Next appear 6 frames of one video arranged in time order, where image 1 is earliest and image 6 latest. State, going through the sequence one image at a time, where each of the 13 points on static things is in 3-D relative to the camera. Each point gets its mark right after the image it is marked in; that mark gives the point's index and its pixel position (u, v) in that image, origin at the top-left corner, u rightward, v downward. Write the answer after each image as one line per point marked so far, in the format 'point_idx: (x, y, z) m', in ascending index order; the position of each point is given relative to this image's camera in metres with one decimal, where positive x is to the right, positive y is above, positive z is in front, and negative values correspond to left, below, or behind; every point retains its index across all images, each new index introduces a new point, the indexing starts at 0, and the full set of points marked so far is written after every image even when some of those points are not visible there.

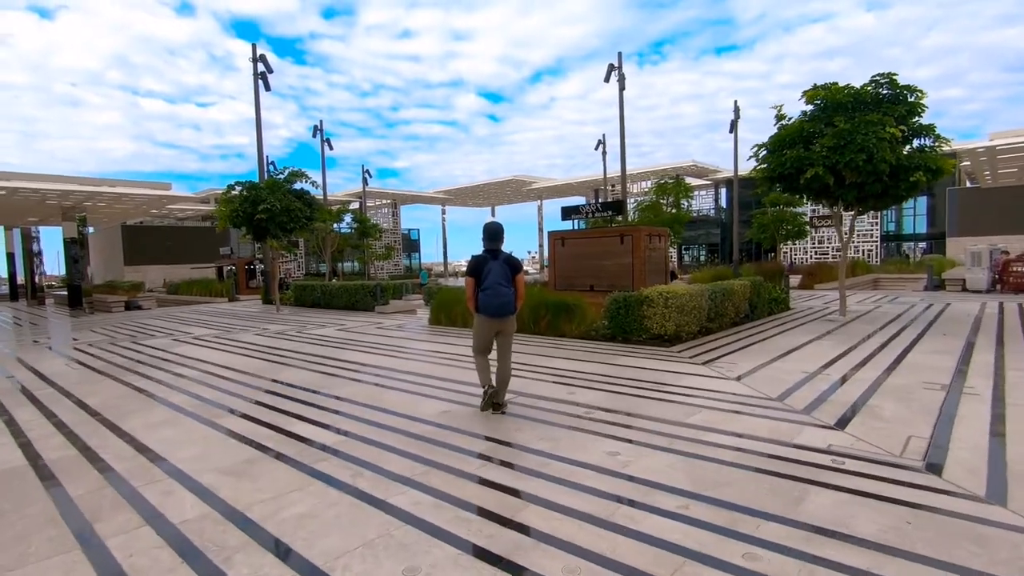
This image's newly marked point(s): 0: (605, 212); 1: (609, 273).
0: (+2.2, +1.7, +12.6) m
1: (+2.2, +0.3, +12.1) m
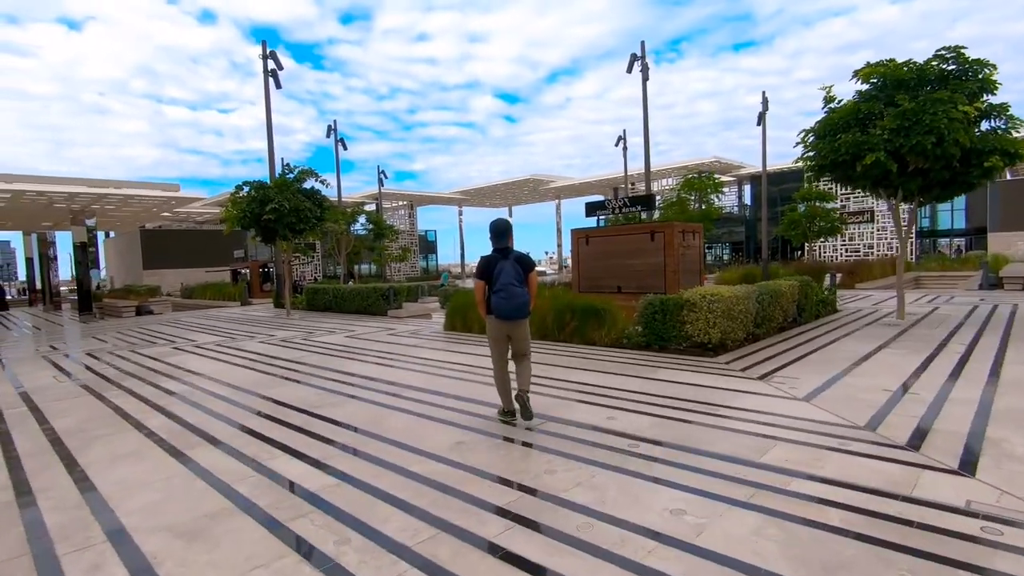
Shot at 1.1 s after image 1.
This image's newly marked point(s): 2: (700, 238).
0: (+2.6, +1.7, +11.6) m
1: (+2.6, +0.3, +11.1) m
2: (+4.0, +1.1, +11.5) m
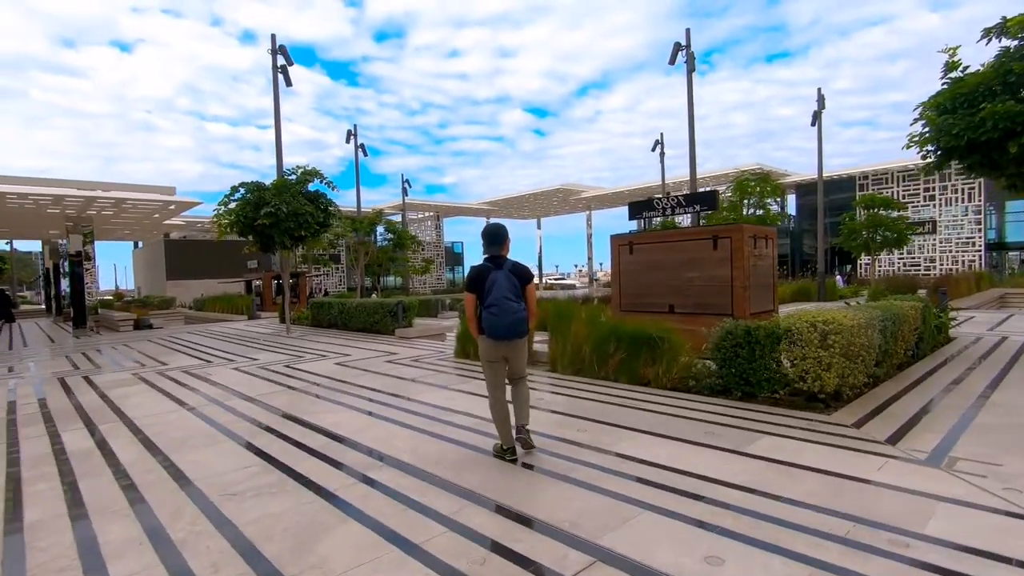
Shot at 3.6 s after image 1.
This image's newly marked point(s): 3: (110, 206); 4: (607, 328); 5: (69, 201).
0: (+3.1, +1.4, +9.4) m
1: (+3.0, 0.0, +8.9) m
2: (+4.4, +0.7, +9.2) m
3: (-12.5, +2.5, +16.8) m
4: (+1.2, -0.5, +6.8) m
5: (-12.4, +2.5, +15.1) m
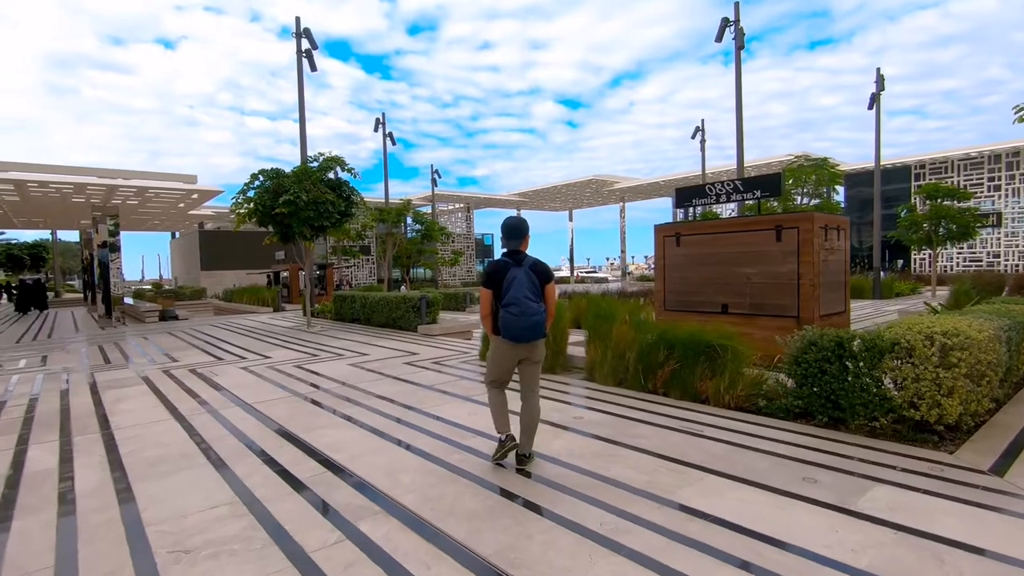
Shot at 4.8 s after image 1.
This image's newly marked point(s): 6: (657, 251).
0: (+3.6, +1.4, +8.3) m
1: (+3.5, 0.0, +7.8) m
2: (+4.9, +0.8, +8.0) m
3: (-11.5, +2.8, +16.5) m
4: (+1.5, -0.5, +5.8) m
5: (-11.5, +2.7, +14.8) m
6: (+2.4, +0.6, +9.1) m
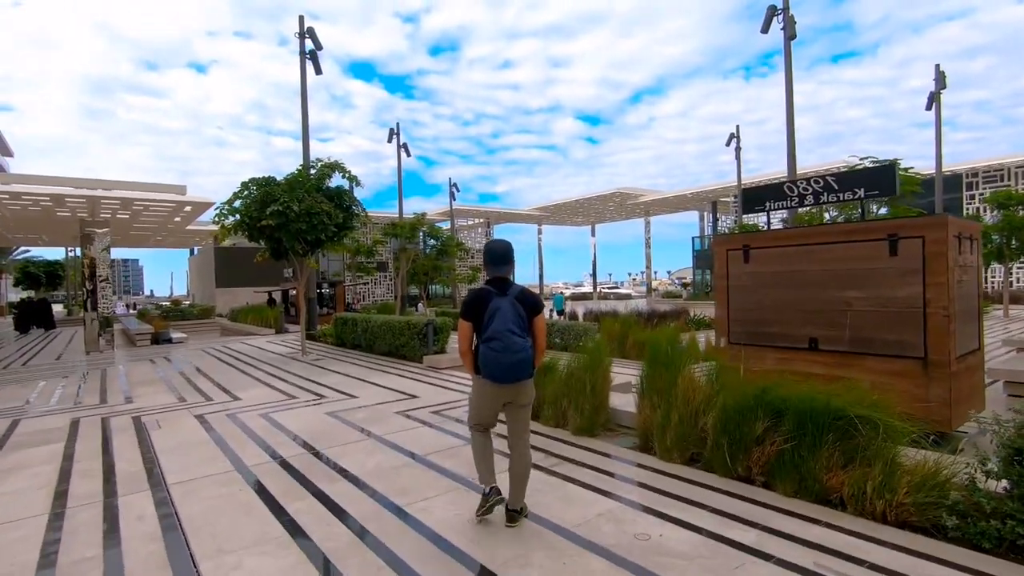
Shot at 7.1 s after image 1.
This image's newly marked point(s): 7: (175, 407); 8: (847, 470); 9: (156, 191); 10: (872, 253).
0: (+3.8, +1.1, +6.4) m
1: (+3.7, -0.3, +5.8) m
2: (+5.2, +0.4, +6.0) m
3: (-11.0, +2.2, +15.2) m
4: (+1.7, -0.7, +4.0) m
5: (-11.0, +2.2, +13.5) m
6: (+2.7, +0.3, +7.2) m
7: (-4.7, -1.6, +7.5) m
8: (+2.1, -1.1, +3.4) m
9: (-10.0, +2.7, +15.2) m
10: (+3.8, +0.4, +5.8) m
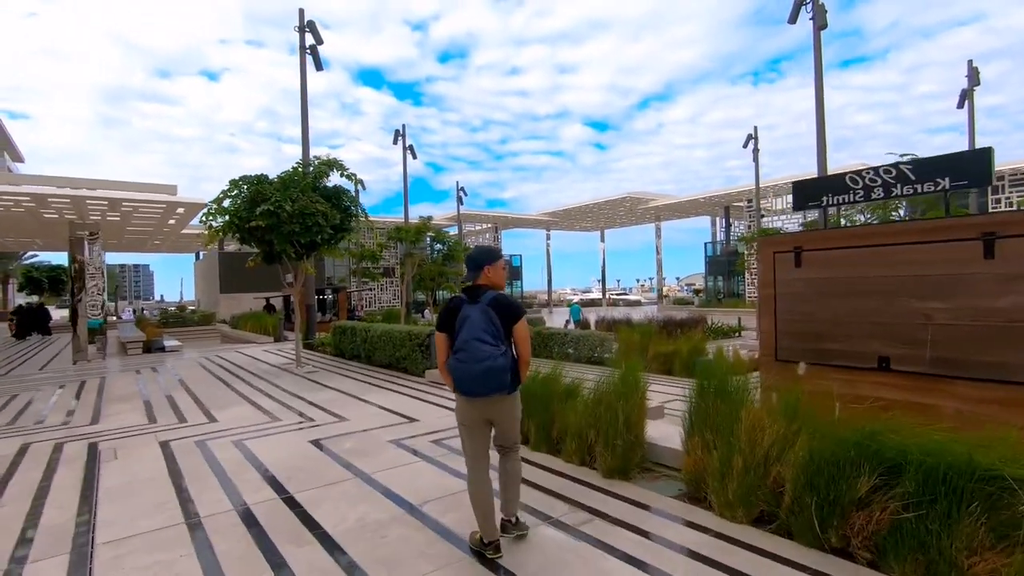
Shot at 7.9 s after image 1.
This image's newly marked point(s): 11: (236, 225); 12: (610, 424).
0: (+4.0, +1.0, +5.4) m
1: (+3.9, -0.4, +4.8) m
2: (+5.3, +0.3, +5.0) m
3: (-10.7, +2.1, +14.5) m
4: (+1.8, -0.8, +3.0) m
5: (-10.7, +2.0, +12.8) m
6: (+2.9, +0.2, +6.3) m
7: (-4.5, -1.7, +6.7) m
8: (+2.2, -1.2, +2.5) m
9: (-9.7, +2.6, +14.4) m
10: (+4.0, +0.3, +4.8) m
11: (-5.3, +1.2, +10.5) m
12: (+0.8, -1.1, +4.3) m
